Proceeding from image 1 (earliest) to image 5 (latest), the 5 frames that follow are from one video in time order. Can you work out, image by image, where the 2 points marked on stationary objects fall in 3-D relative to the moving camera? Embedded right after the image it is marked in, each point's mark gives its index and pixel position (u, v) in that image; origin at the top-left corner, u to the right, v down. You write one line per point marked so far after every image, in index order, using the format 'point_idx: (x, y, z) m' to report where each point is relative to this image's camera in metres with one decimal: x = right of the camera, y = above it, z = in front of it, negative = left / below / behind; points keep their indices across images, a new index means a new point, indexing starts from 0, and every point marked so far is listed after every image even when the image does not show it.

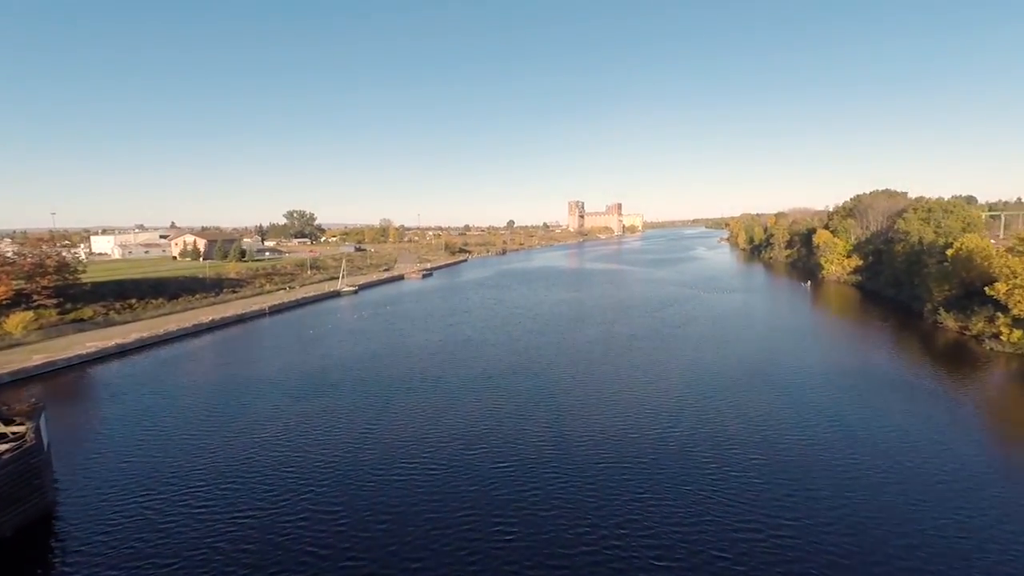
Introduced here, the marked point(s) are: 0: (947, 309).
0: (+13.2, -0.6, +16.8) m
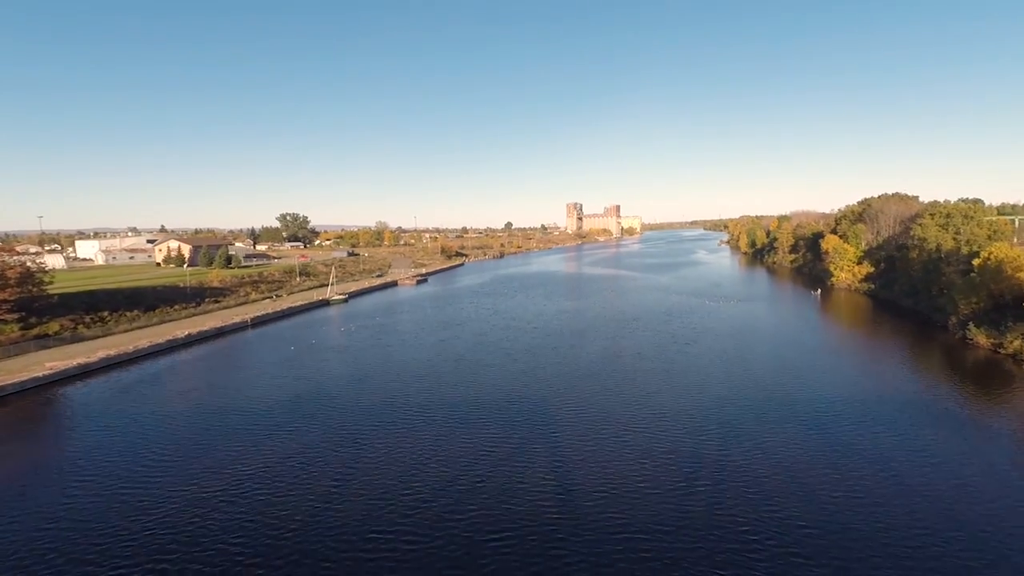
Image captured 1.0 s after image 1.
0: (+13.1, -1.0, +15.7) m
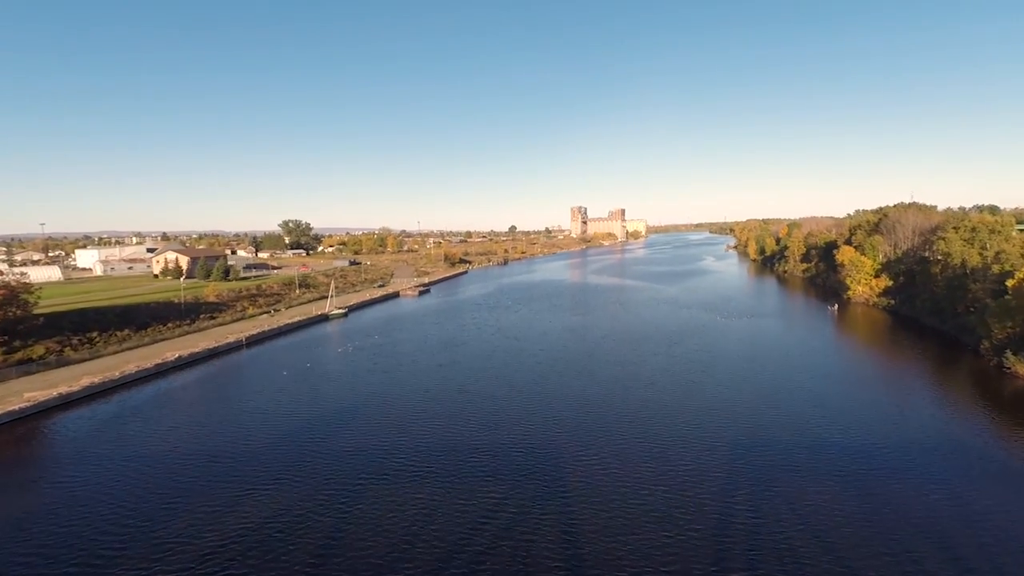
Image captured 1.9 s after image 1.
0: (+13.2, -1.6, +14.7) m
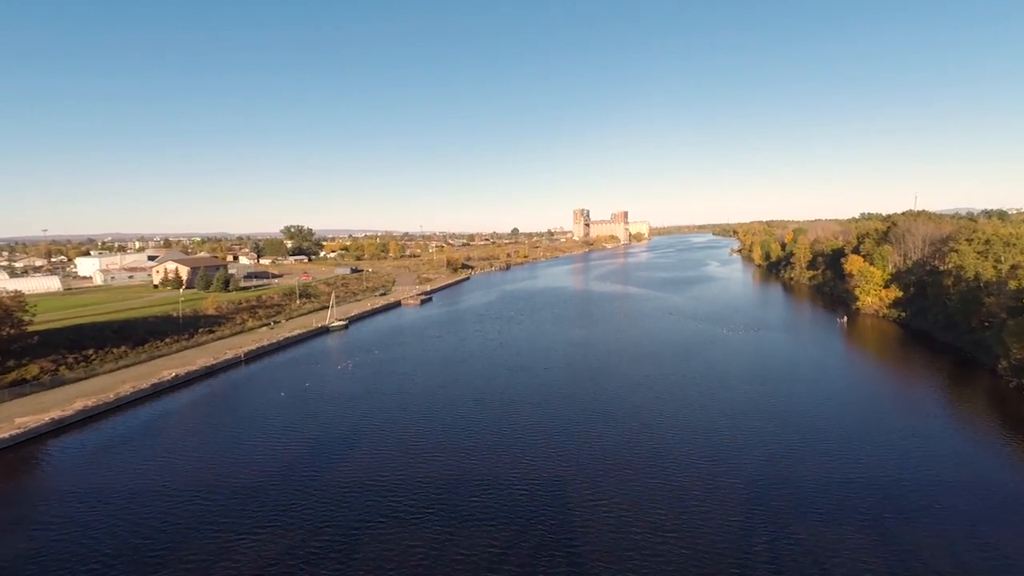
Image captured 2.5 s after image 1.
0: (+13.3, -2.1, +14.3) m
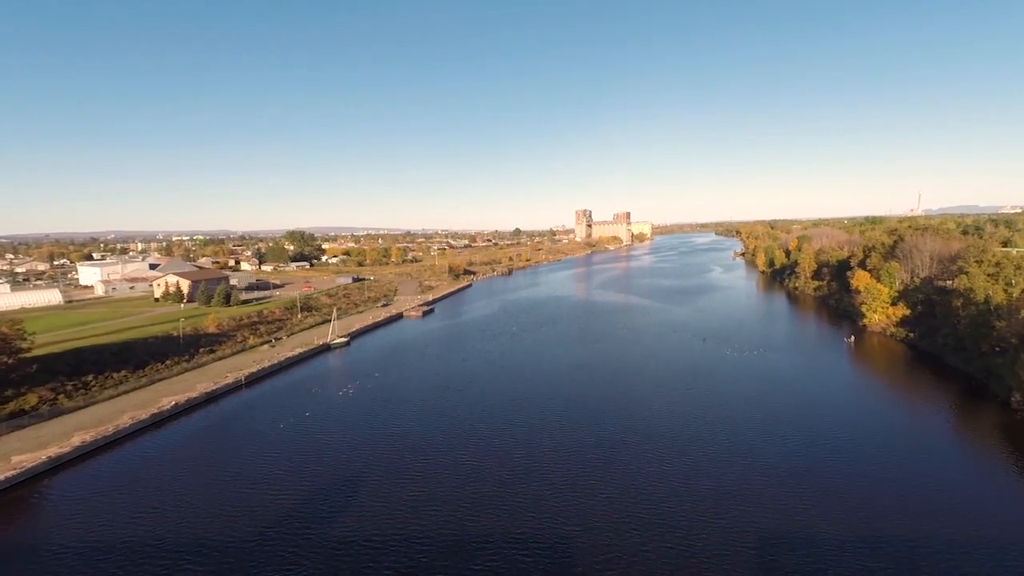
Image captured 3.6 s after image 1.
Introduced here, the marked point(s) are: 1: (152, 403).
0: (+13.4, -3.0, +14.0) m
1: (-11.0, -3.5, +16.9) m
